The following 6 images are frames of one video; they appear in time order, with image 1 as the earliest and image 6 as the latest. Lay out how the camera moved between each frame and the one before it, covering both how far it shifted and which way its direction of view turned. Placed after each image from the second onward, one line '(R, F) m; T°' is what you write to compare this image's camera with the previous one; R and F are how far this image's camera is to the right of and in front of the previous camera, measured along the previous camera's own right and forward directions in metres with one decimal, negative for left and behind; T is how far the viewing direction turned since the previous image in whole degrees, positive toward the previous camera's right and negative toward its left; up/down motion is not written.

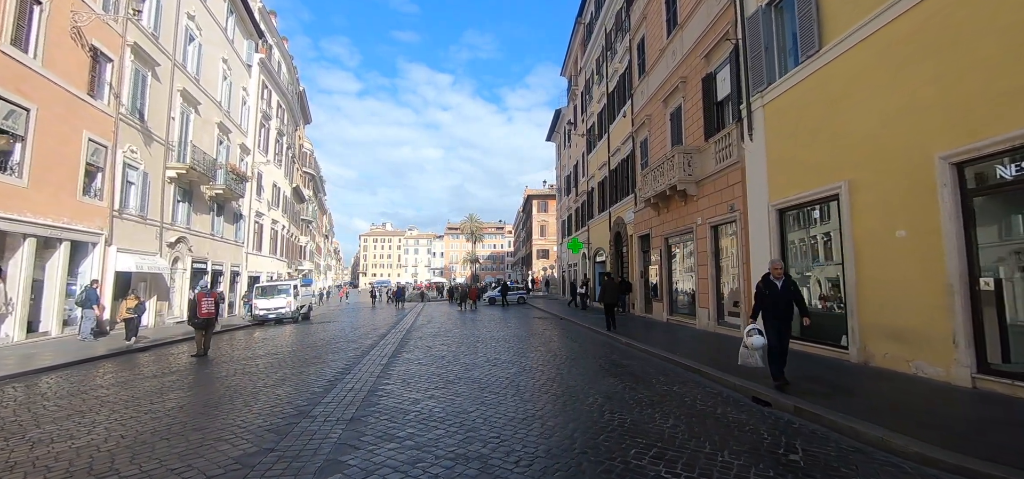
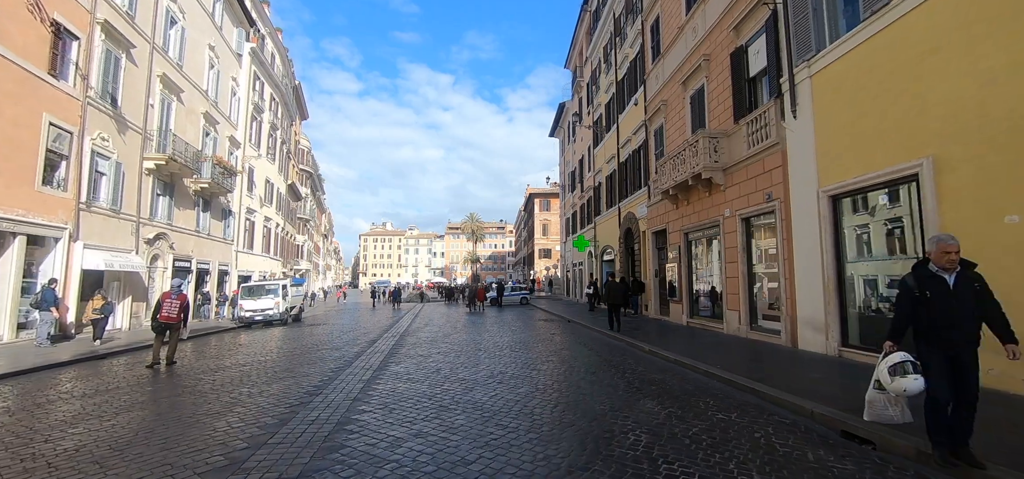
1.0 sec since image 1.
(-0.1, +1.3) m; 0°
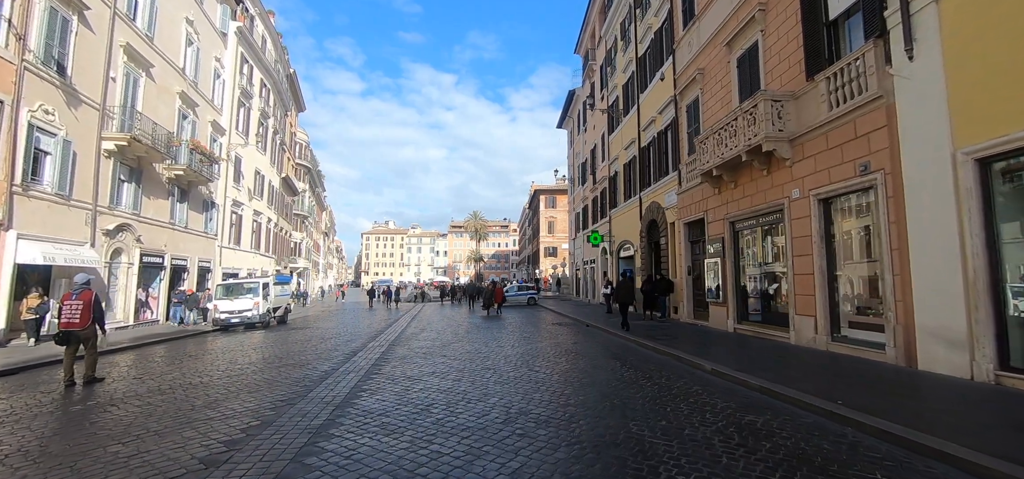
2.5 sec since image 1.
(-0.2, +2.2) m; 0°
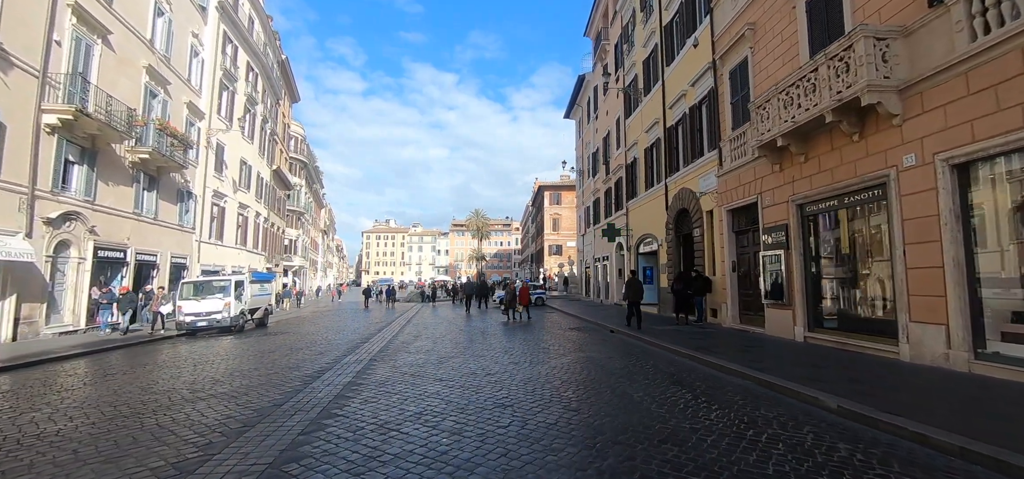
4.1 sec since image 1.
(-0.3, +2.2) m; 0°
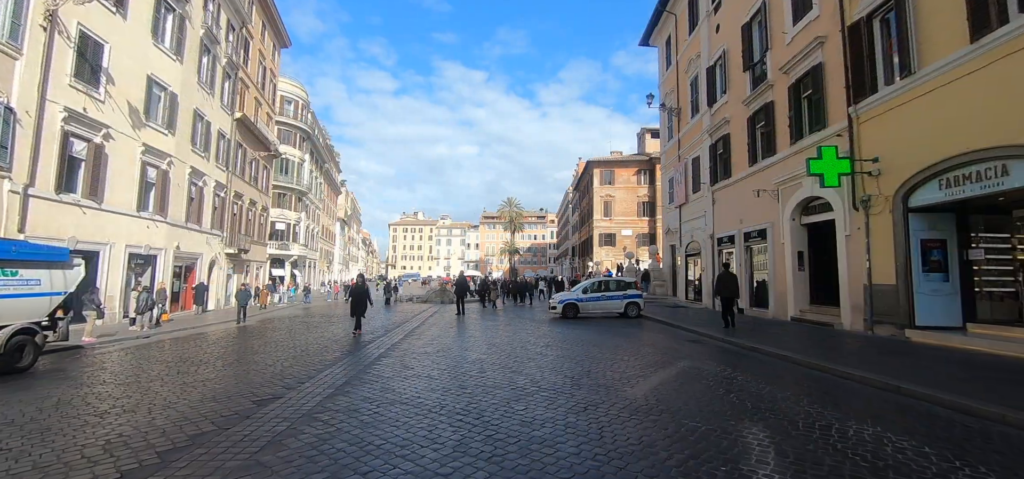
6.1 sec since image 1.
(-0.2, +2.9) m; -1°
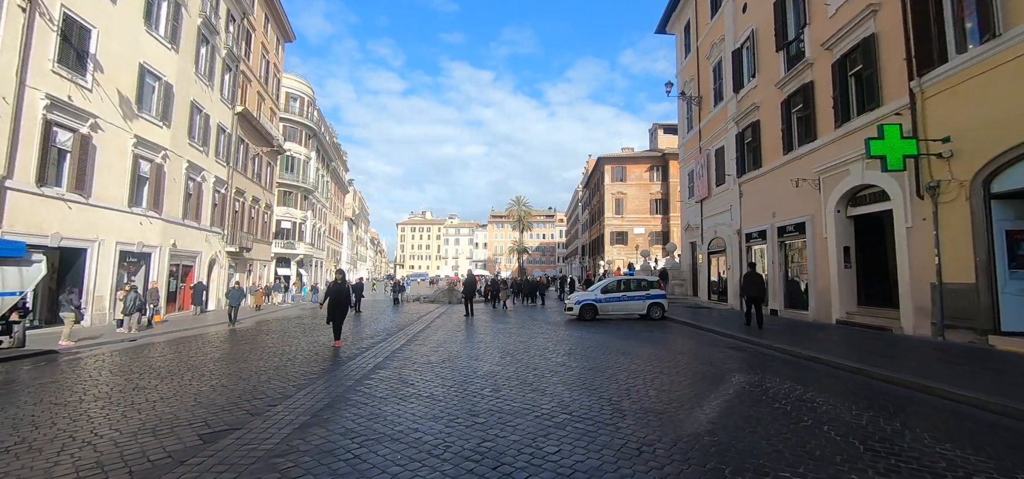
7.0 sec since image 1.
(-0.2, +1.2) m; -1°
